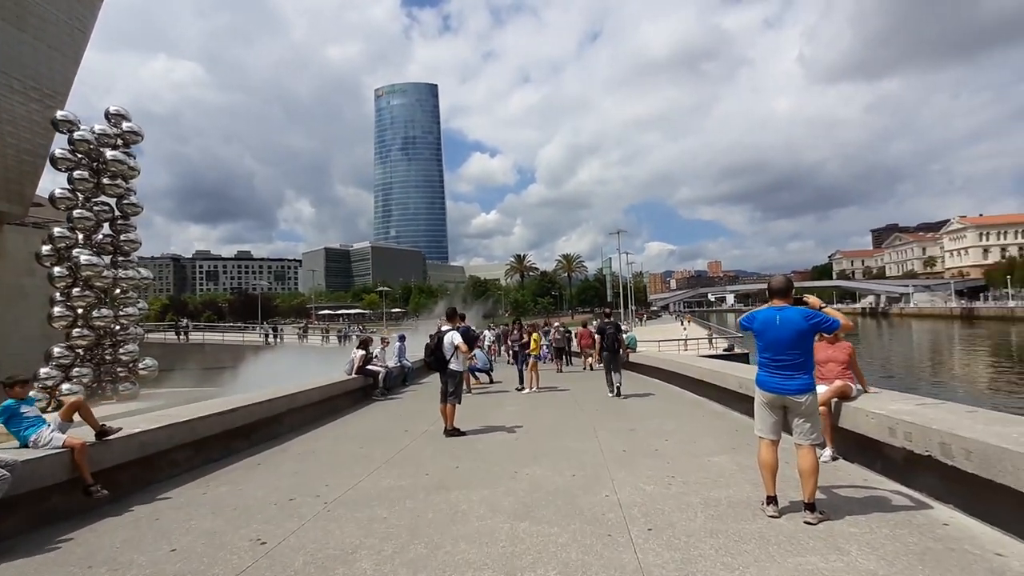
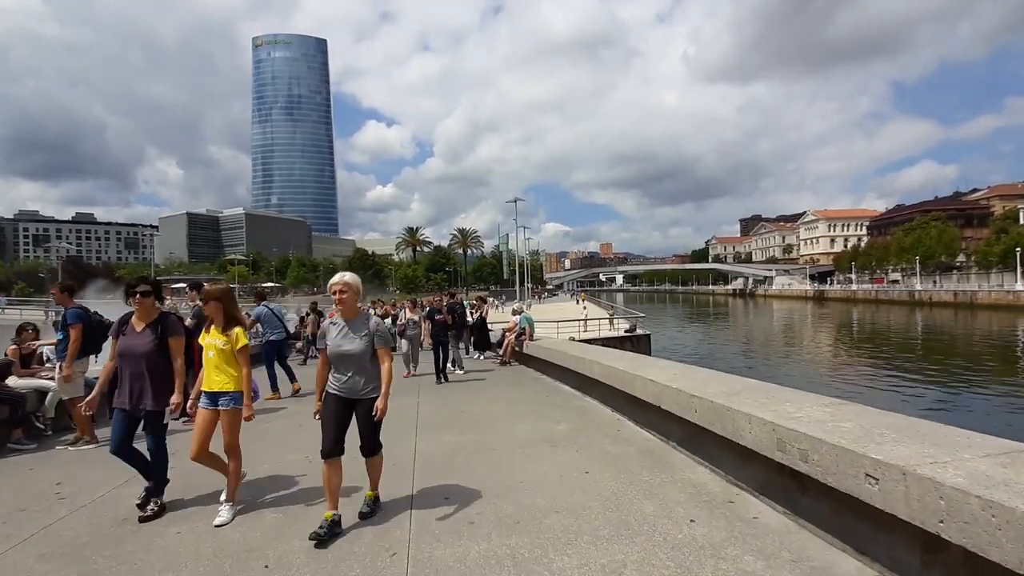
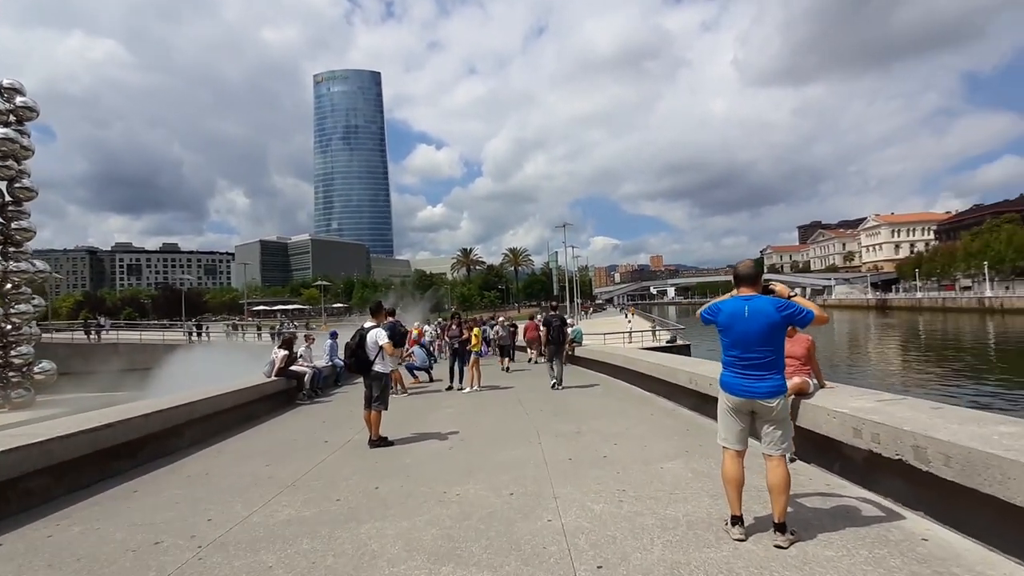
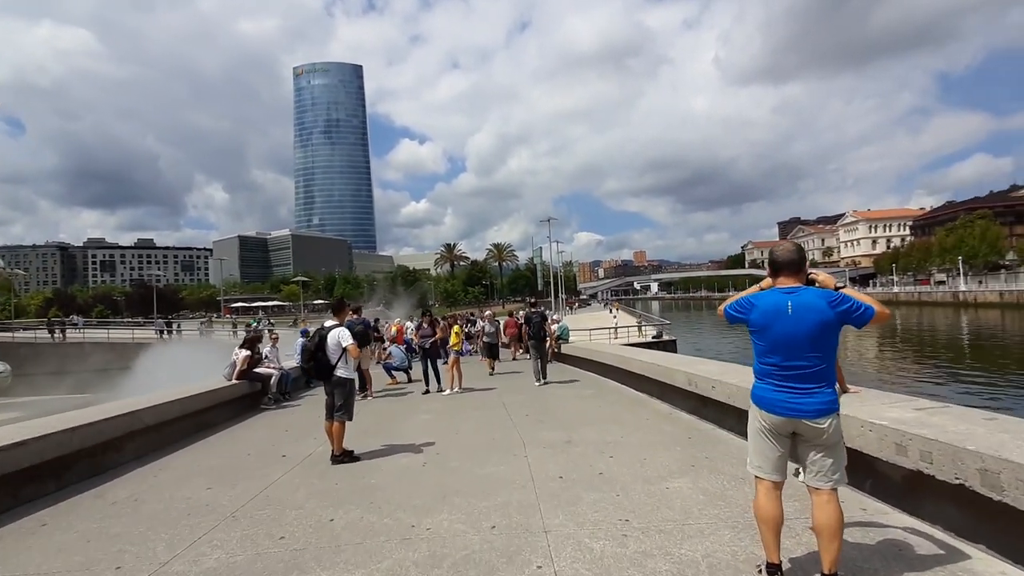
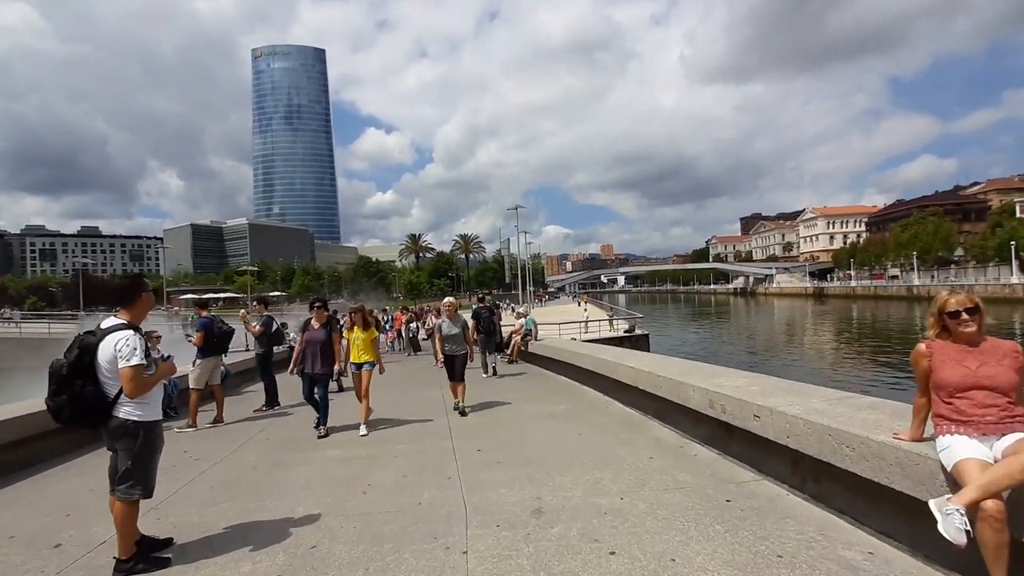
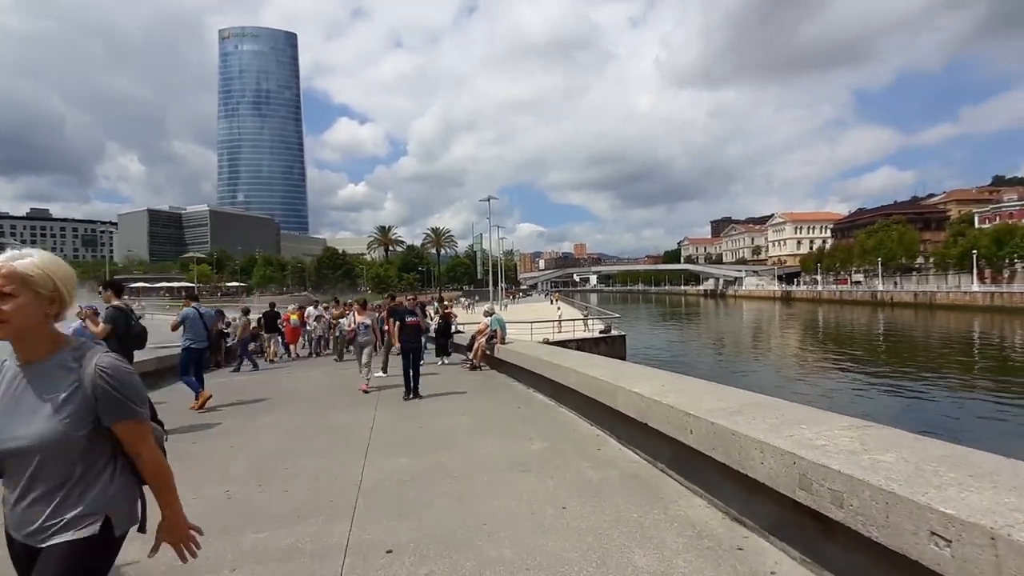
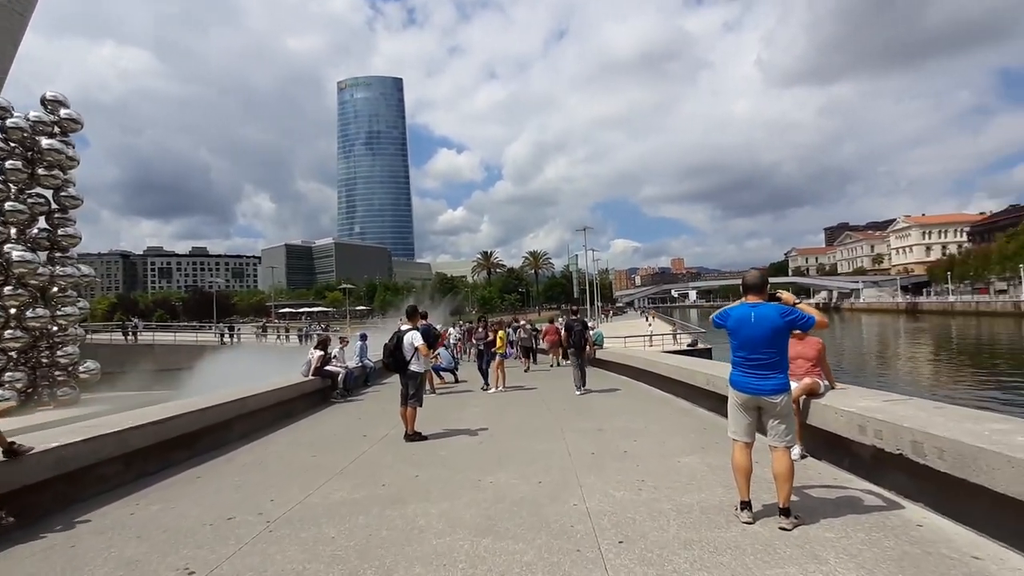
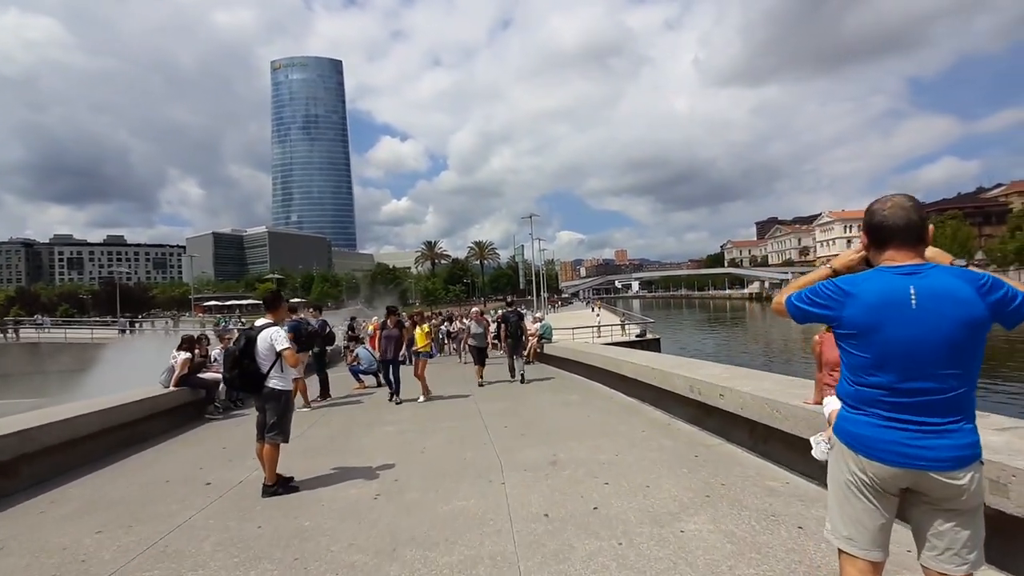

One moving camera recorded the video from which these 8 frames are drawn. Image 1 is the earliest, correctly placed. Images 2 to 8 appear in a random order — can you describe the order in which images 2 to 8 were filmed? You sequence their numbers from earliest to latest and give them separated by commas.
7, 3, 4, 8, 5, 2, 6
